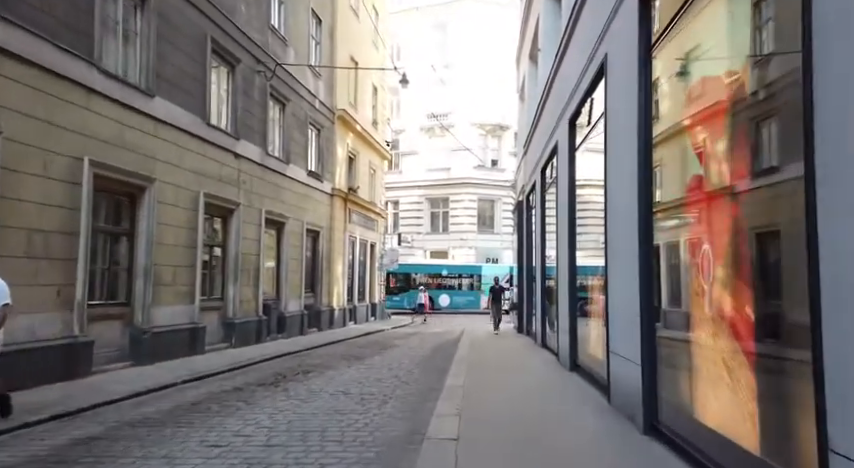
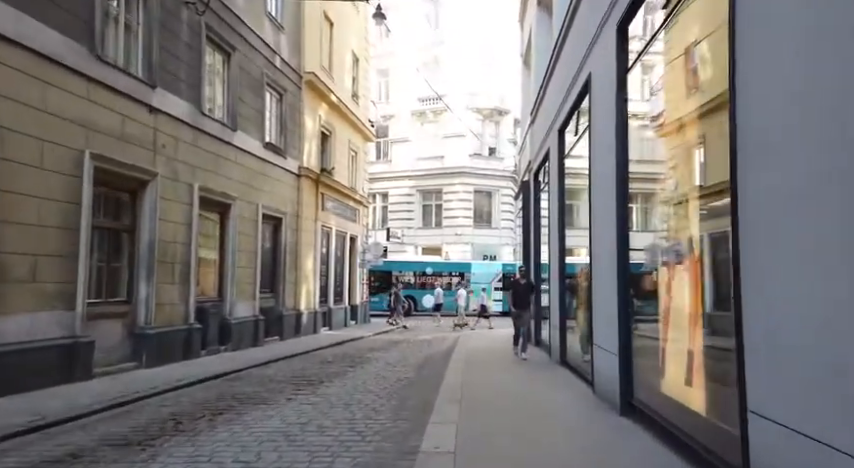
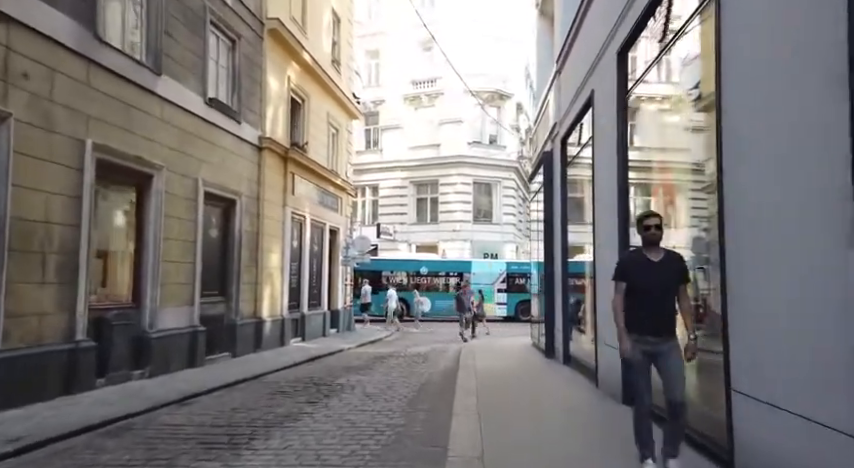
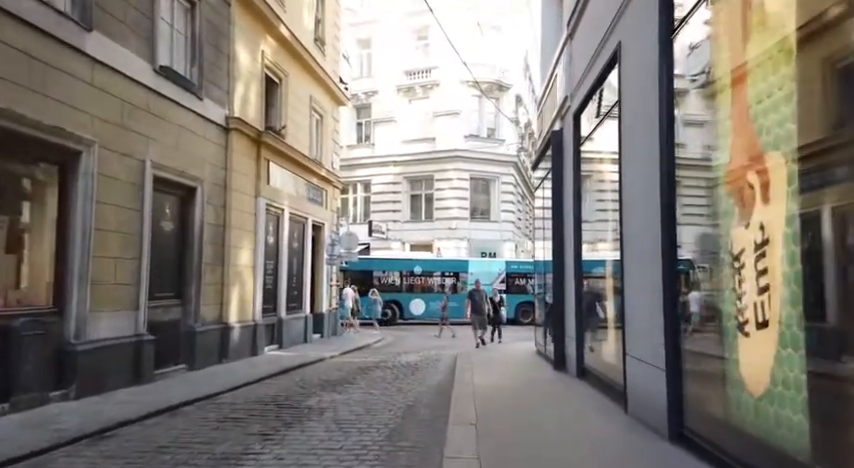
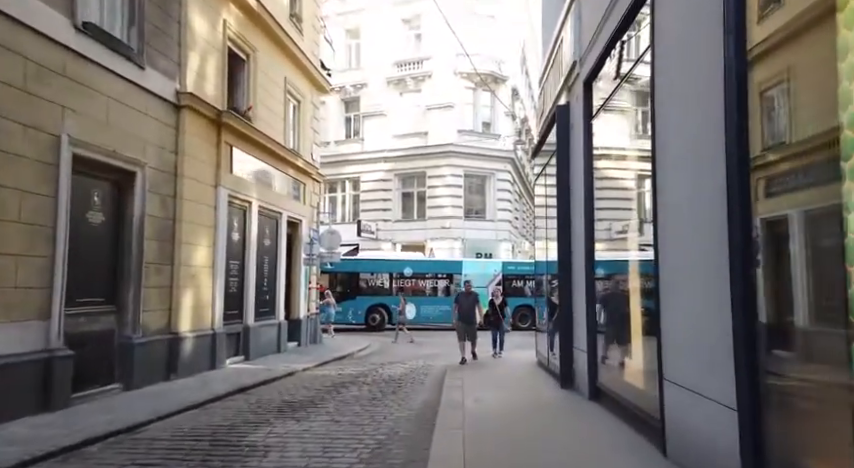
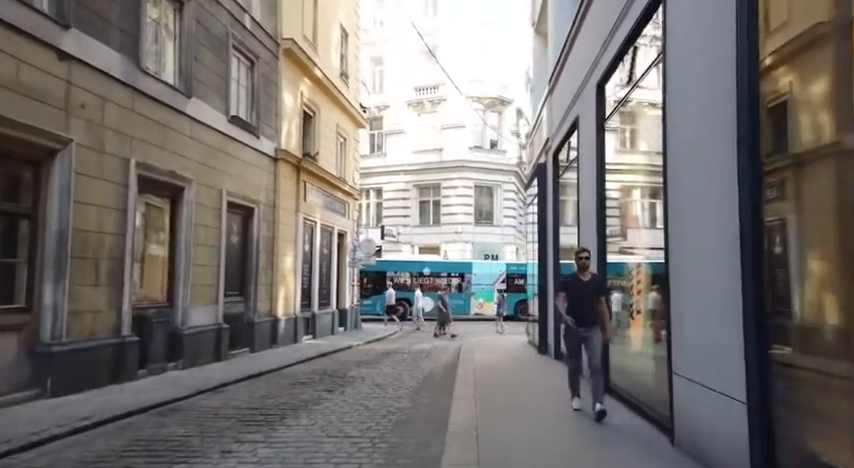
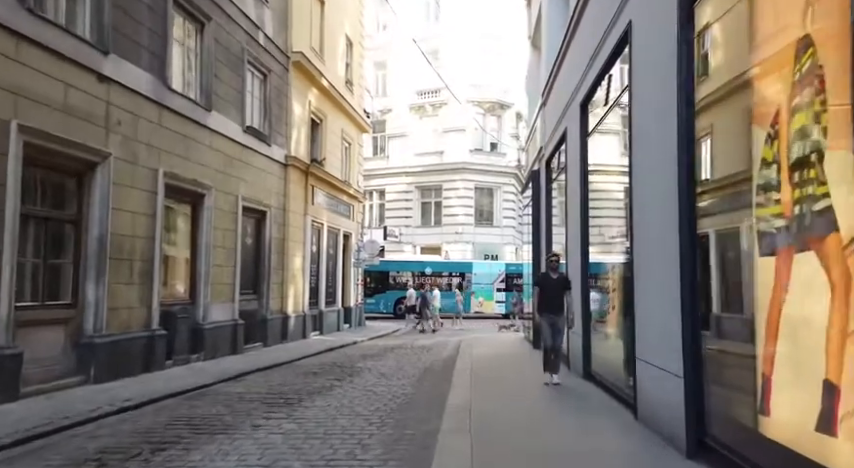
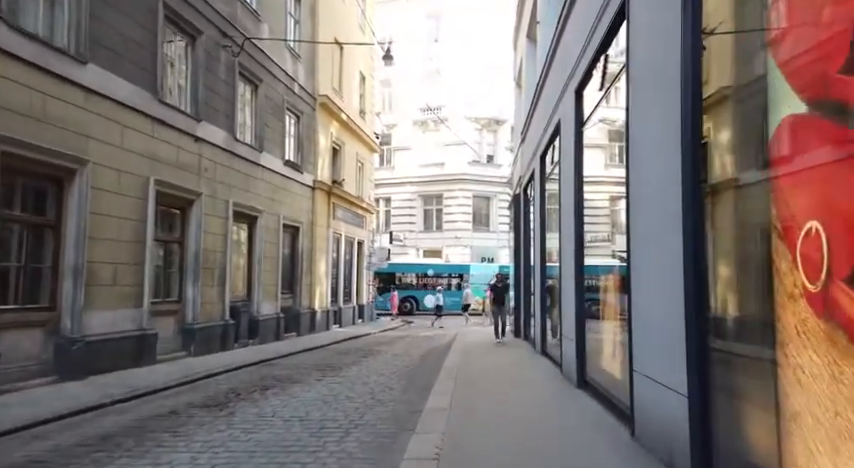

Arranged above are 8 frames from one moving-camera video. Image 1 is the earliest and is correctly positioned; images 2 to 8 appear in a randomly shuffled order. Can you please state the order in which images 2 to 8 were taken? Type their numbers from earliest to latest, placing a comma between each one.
8, 2, 7, 6, 3, 4, 5
